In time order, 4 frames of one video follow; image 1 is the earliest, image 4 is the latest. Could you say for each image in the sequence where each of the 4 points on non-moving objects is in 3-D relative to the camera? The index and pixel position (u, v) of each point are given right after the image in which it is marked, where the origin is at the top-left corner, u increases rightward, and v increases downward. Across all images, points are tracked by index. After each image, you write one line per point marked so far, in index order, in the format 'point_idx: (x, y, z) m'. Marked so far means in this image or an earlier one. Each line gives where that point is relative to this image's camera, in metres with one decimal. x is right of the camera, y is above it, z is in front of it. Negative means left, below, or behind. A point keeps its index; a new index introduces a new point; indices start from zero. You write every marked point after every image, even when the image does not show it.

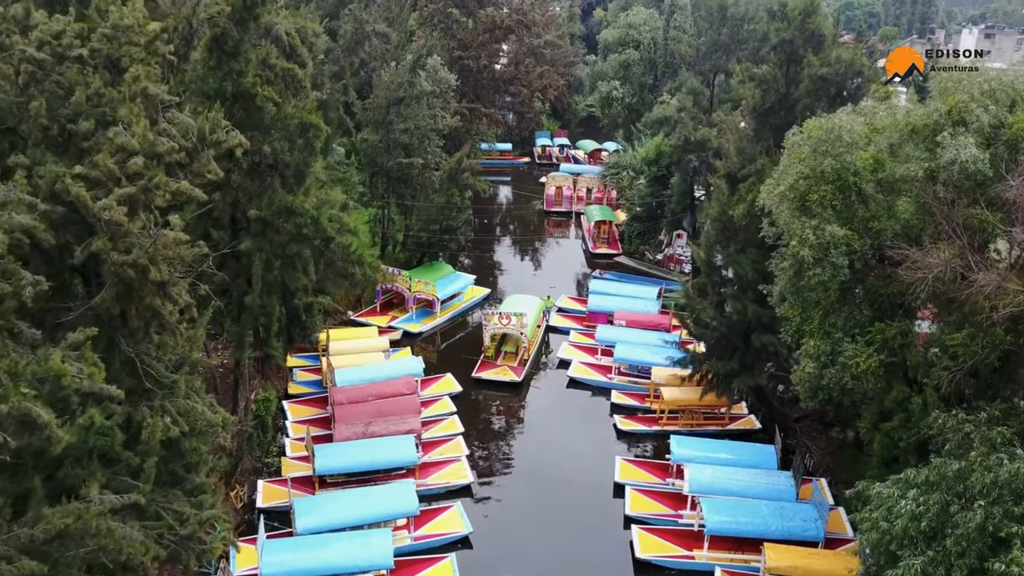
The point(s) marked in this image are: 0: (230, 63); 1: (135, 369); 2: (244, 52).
0: (-7.0, +5.6, +16.8) m
1: (-6.7, -1.4, +12.0) m
2: (-6.8, +5.9, +16.9) m
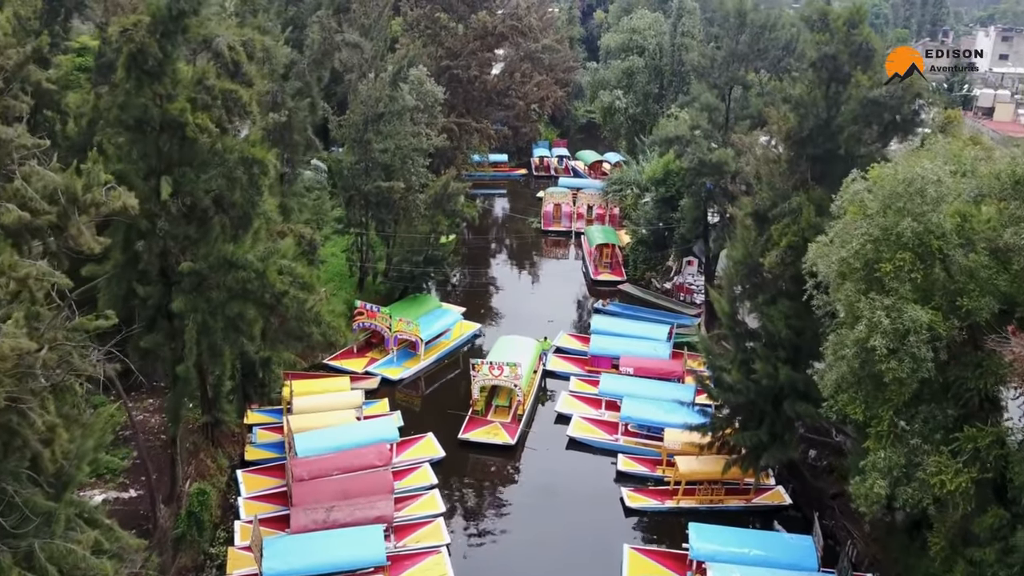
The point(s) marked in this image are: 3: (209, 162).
0: (-7.3, +4.1, +13.8) m
1: (-7.0, -2.9, +9.0) m
2: (-7.0, +4.5, +13.9) m
3: (-6.5, +2.7, +14.5) m
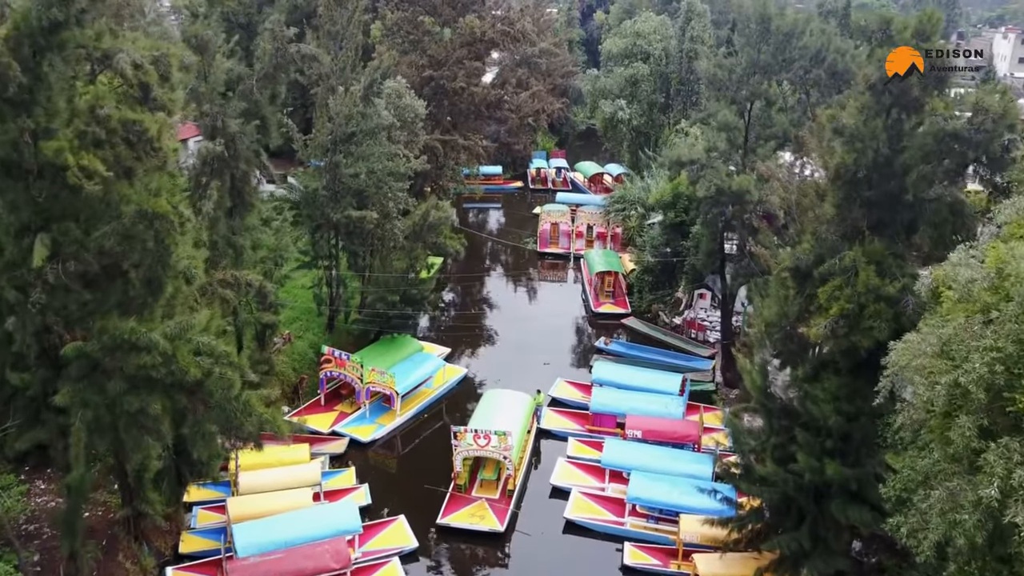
0: (-7.7, +2.7, +10.5) m
1: (-7.4, -4.4, +5.8) m
2: (-7.4, +3.0, +10.7) m
3: (-6.8, +1.2, +11.3) m
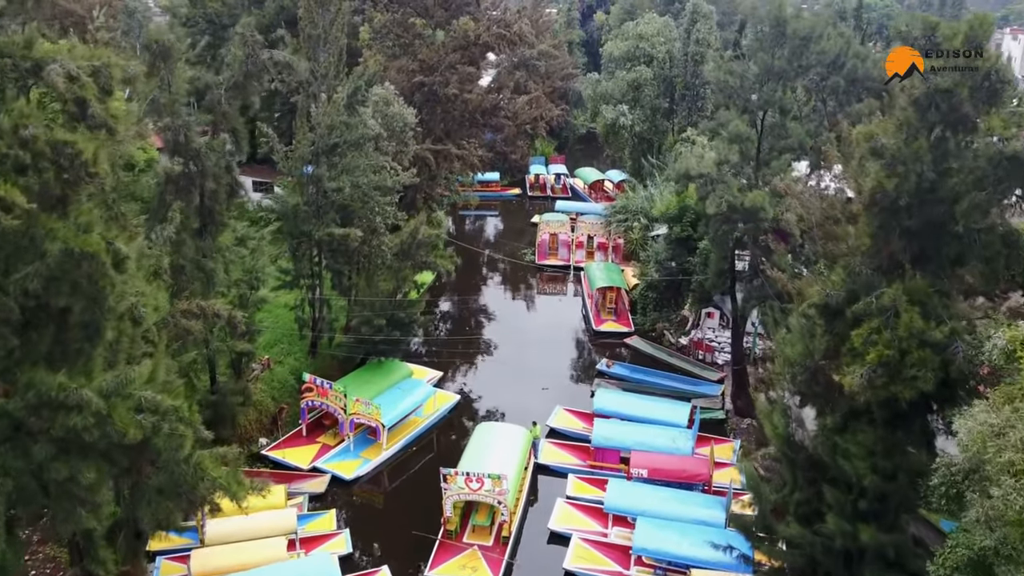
0: (-7.8, +2.0, +9.0) m
1: (-7.5, -5.1, +4.2) m
2: (-7.5, +2.3, +9.1) m
3: (-7.0, +0.5, +9.7) m
